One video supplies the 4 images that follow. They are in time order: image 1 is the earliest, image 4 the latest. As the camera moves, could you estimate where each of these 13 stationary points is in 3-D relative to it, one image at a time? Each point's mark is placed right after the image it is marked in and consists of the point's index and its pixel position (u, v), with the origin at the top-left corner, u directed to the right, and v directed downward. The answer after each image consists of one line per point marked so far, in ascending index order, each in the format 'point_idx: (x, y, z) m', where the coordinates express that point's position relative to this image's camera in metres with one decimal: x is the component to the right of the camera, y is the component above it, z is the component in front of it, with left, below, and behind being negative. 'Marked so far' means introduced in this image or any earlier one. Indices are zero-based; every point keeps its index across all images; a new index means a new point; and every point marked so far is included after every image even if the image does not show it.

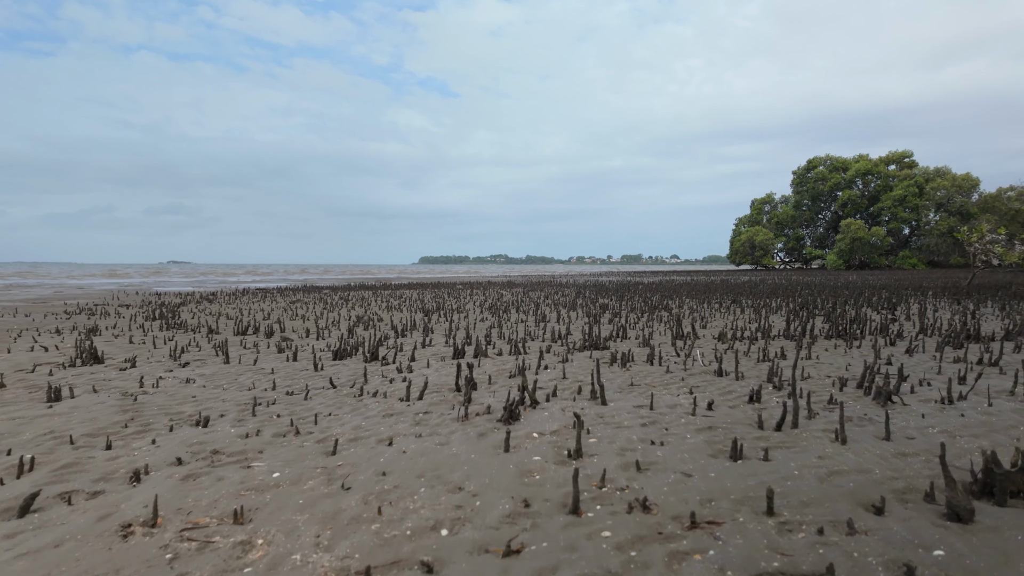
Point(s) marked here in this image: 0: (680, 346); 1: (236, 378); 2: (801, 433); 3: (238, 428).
0: (+2.6, -0.9, +10.0) m
1: (-3.2, -1.0, +7.5) m
2: (+2.2, -1.1, +4.9) m
3: (-2.1, -1.1, +5.1) m
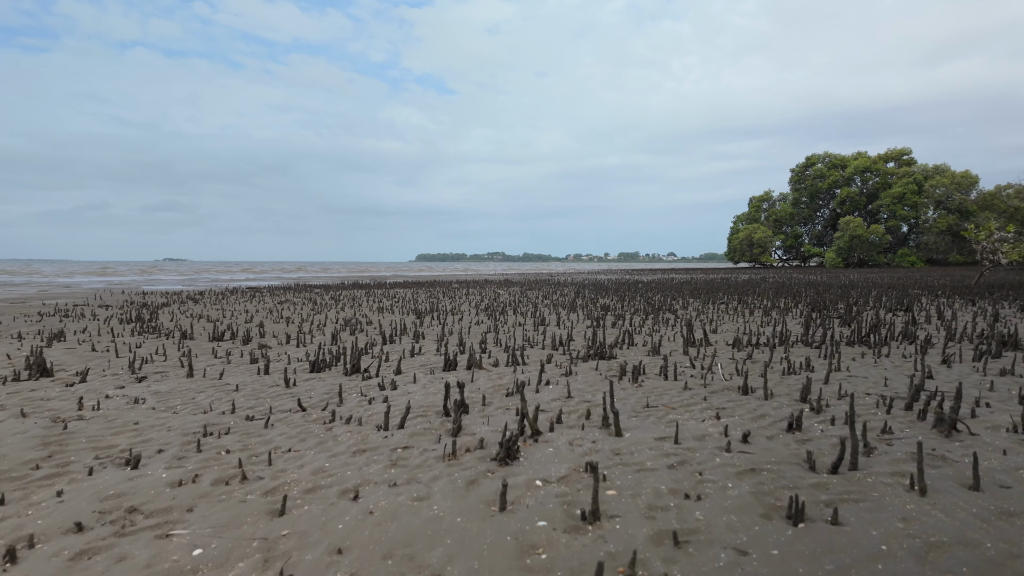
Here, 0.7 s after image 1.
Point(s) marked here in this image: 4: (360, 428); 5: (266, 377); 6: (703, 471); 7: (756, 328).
0: (+2.5, -1.0, +9.1) m
1: (-3.2, -1.1, +6.6) m
2: (+2.1, -1.2, +3.9) m
3: (-2.1, -1.2, +4.1) m
4: (-1.2, -1.1, +5.2) m
5: (-2.9, -1.0, +7.7) m
6: (+1.2, -1.1, +4.1) m
7: (+5.0, -0.8, +13.3) m
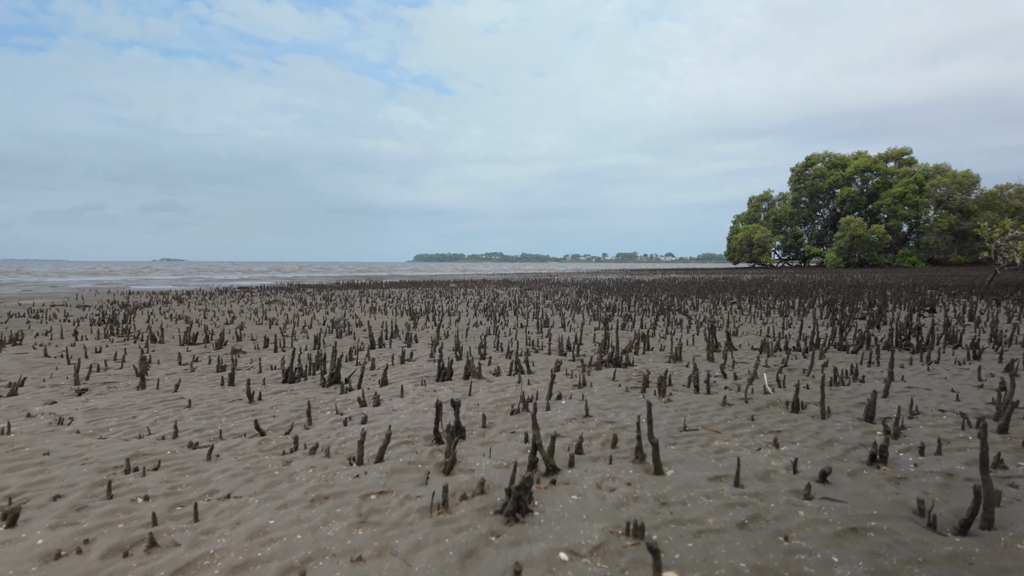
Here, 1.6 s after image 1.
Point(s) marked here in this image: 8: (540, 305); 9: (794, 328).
0: (+2.6, -0.9, +8.0) m
1: (-3.2, -1.1, +5.5) m
2: (+2.2, -1.1, +2.8) m
3: (-2.1, -1.1, +3.0) m
4: (-1.2, -1.1, +4.1) m
5: (-2.8, -1.0, +6.6) m
6: (+1.2, -1.1, +2.9) m
7: (+5.0, -0.8, +12.2) m
8: (+0.9, -0.5, +19.8) m
9: (+5.5, -0.8, +12.7) m
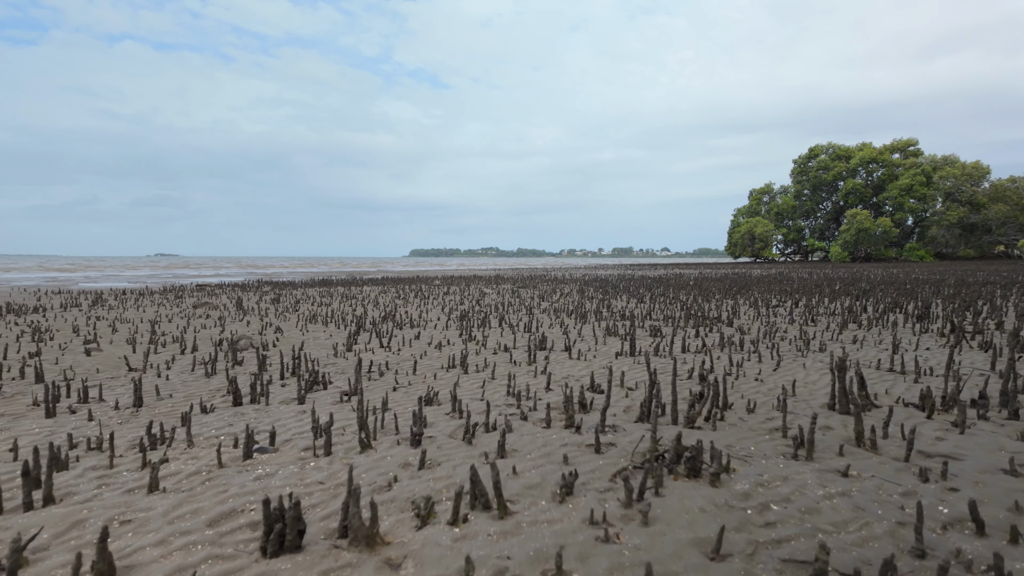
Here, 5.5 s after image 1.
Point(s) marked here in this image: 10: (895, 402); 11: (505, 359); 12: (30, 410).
0: (+2.3, -1.0, +3.6) m
1: (-3.4, -1.2, +1.0) m
2: (+2.0, -1.3, -1.6) m
3: (-2.3, -1.3, -1.4) m
4: (-1.4, -1.2, -0.4) m
5: (-3.1, -1.1, +2.1) m
6: (+1.0, -1.2, -1.5) m
7: (+4.7, -0.9, +7.8) m
8: (+0.6, -0.5, +15.4) m
9: (+5.2, -0.8, +8.3) m
10: (+3.3, -1.0, +5.7) m
11: (-0.1, -0.9, +8.0) m
12: (-4.0, -1.0, +5.6) m
